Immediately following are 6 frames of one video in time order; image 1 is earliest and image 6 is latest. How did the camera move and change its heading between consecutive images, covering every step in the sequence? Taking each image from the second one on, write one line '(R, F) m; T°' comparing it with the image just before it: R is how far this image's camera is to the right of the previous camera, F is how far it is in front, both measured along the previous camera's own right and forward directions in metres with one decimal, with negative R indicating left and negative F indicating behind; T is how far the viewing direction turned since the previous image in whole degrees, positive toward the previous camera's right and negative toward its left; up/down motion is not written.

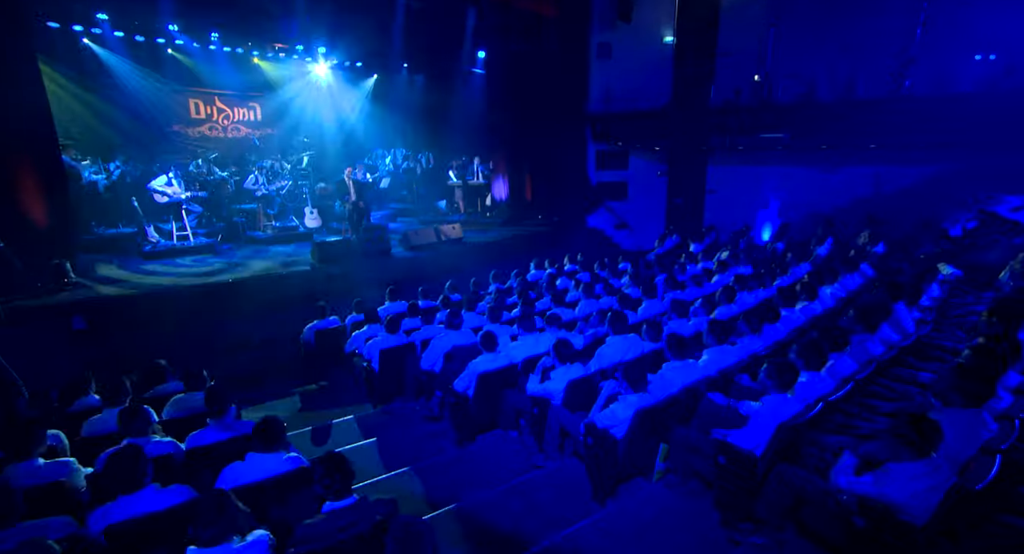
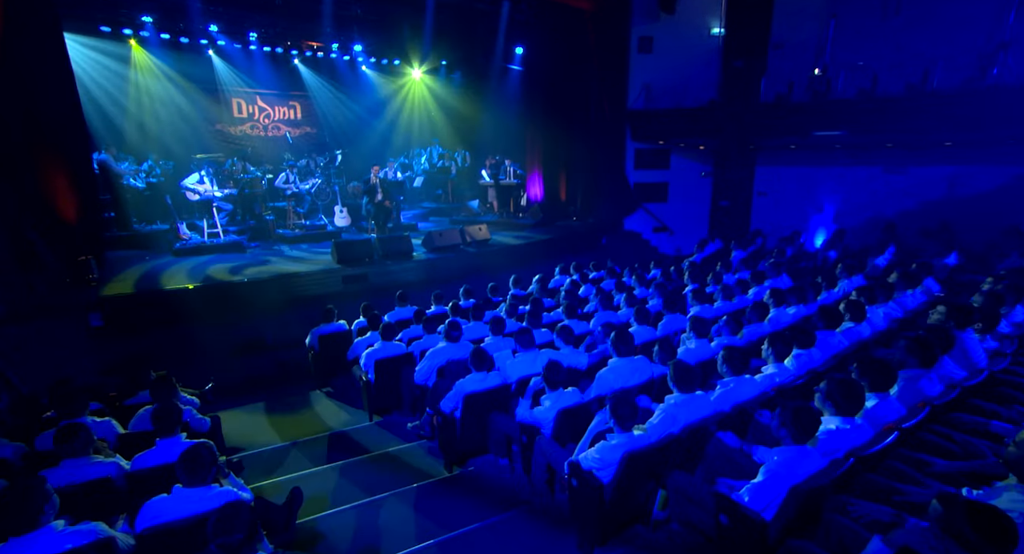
(+0.4, +0.5) m; -5°
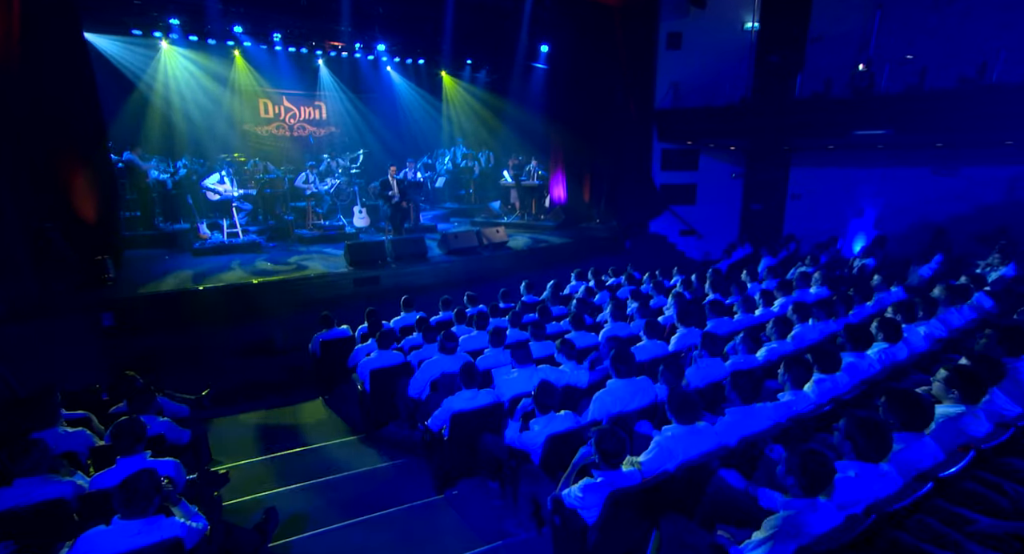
(+0.3, +0.3) m; -3°
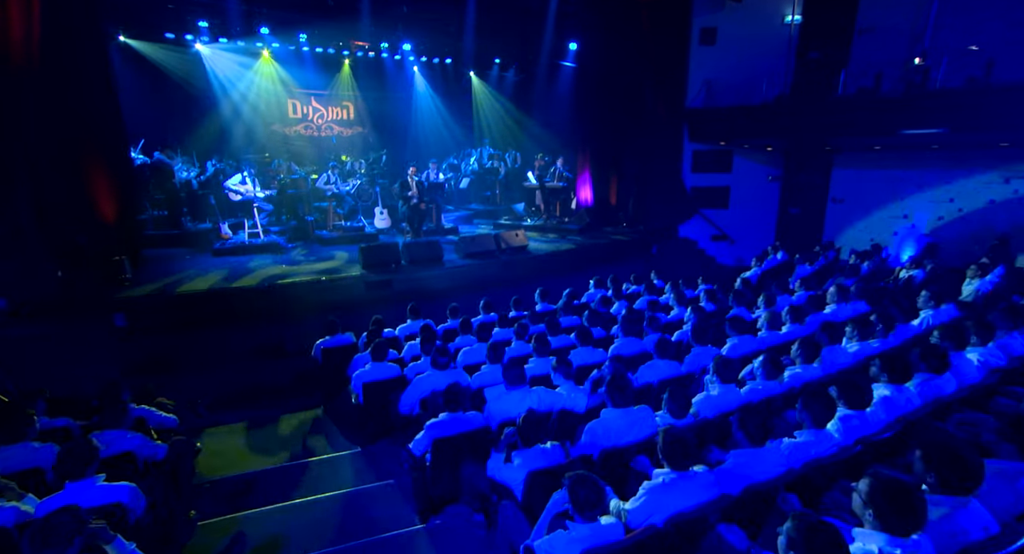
(+0.3, +0.3) m; -4°
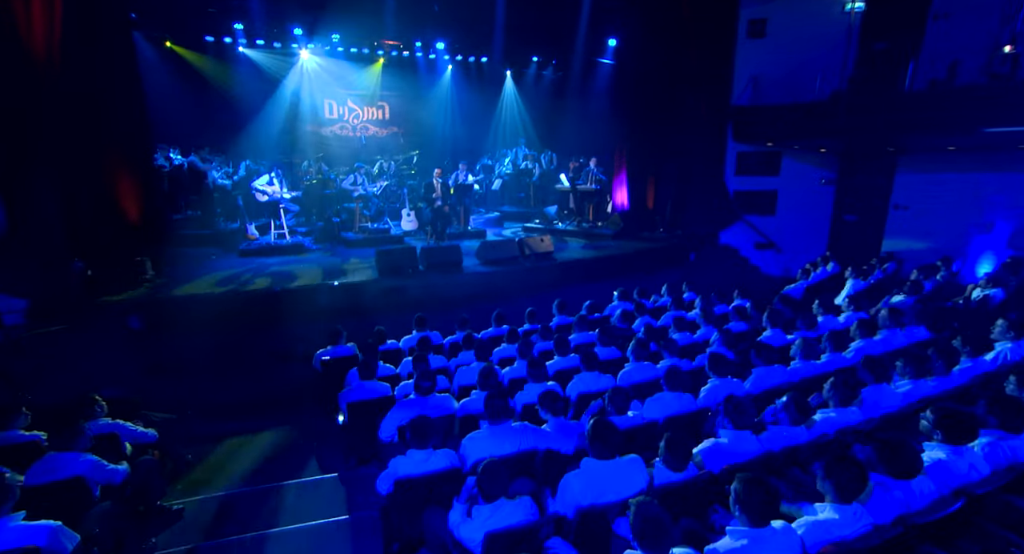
(+0.4, +0.5) m; -5°
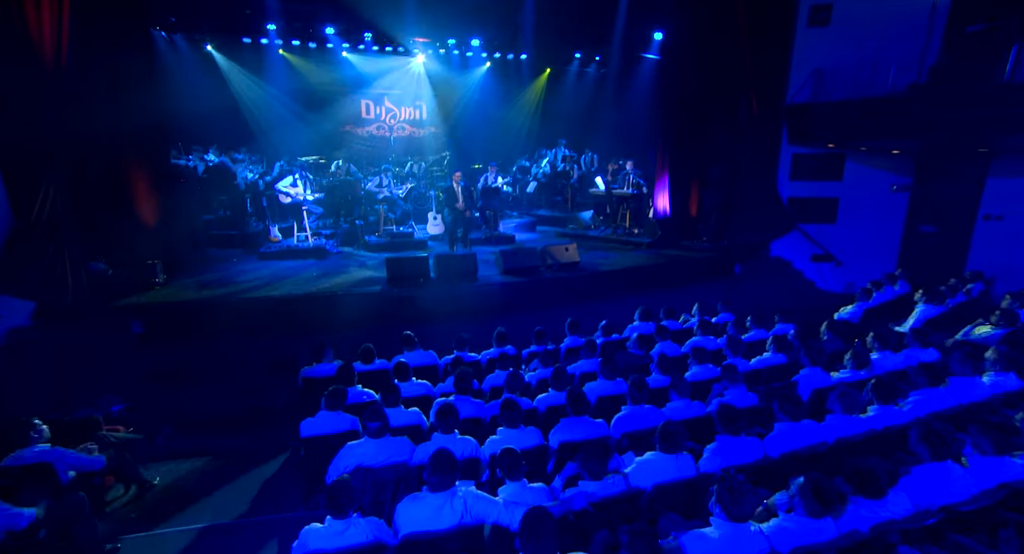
(+0.6, +0.7) m; -6°
